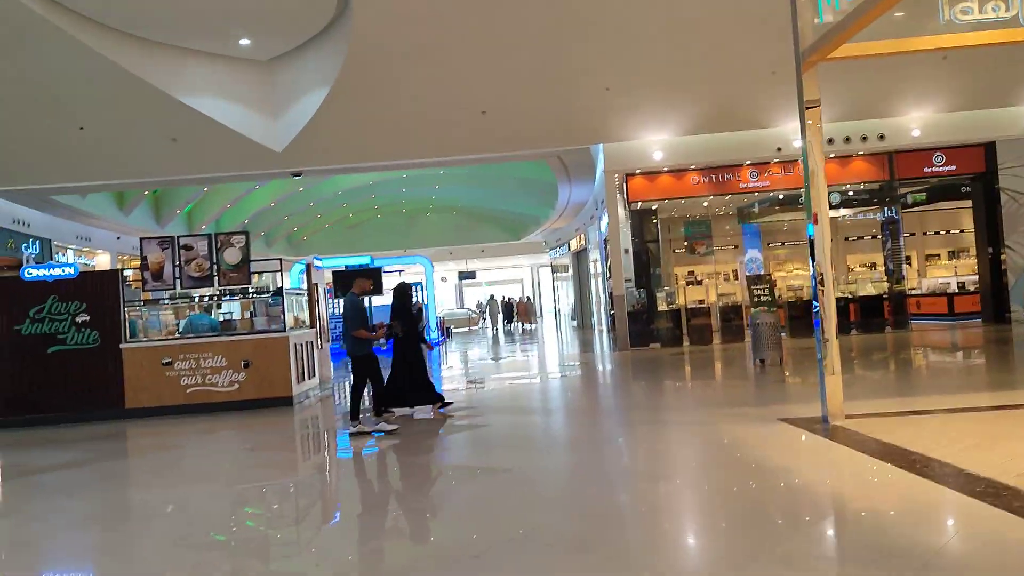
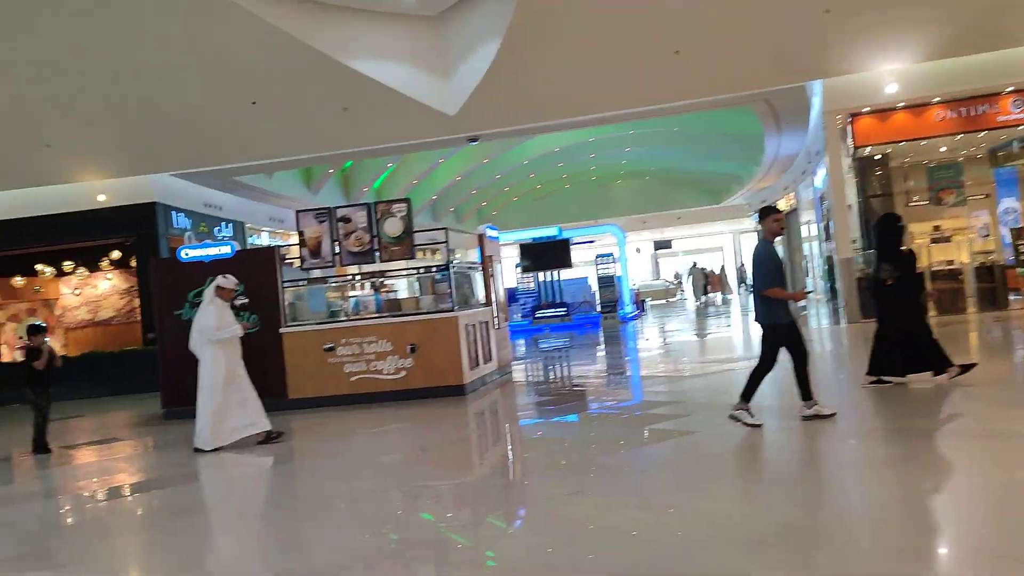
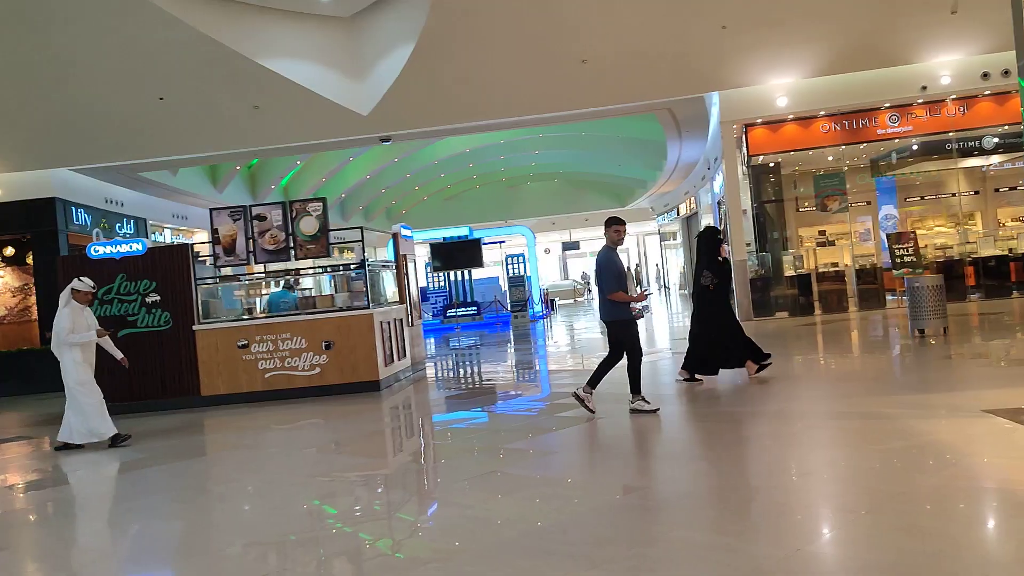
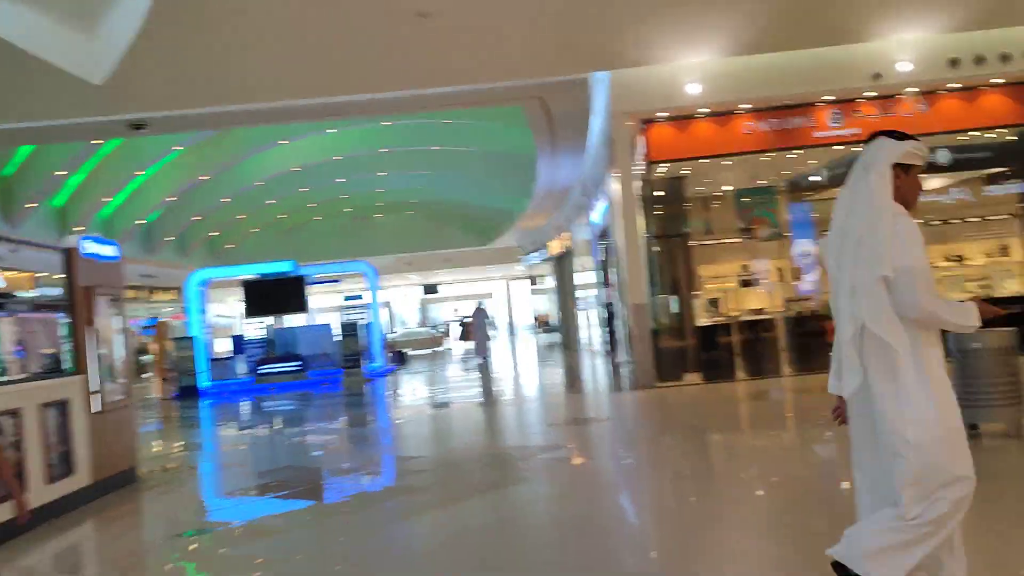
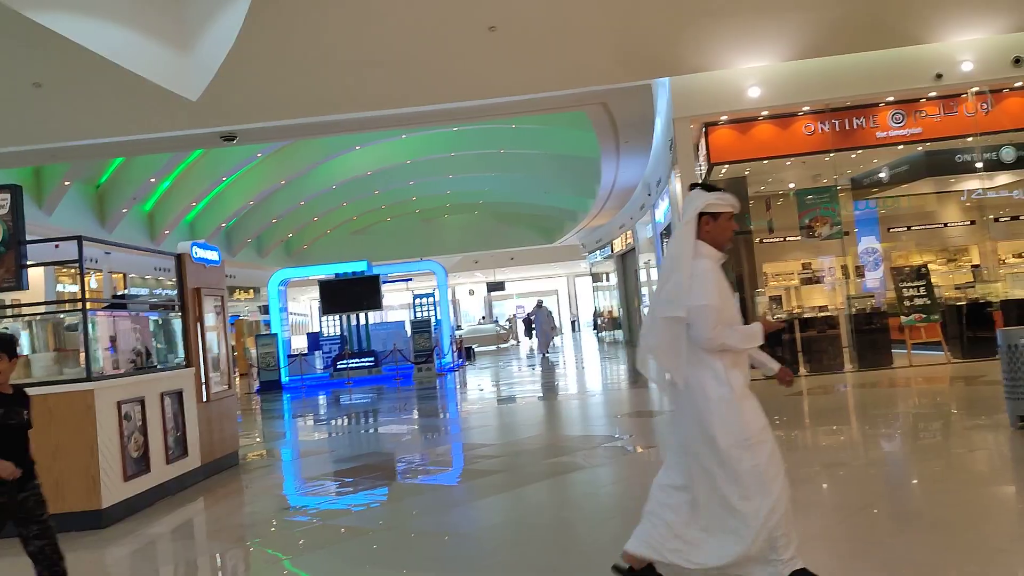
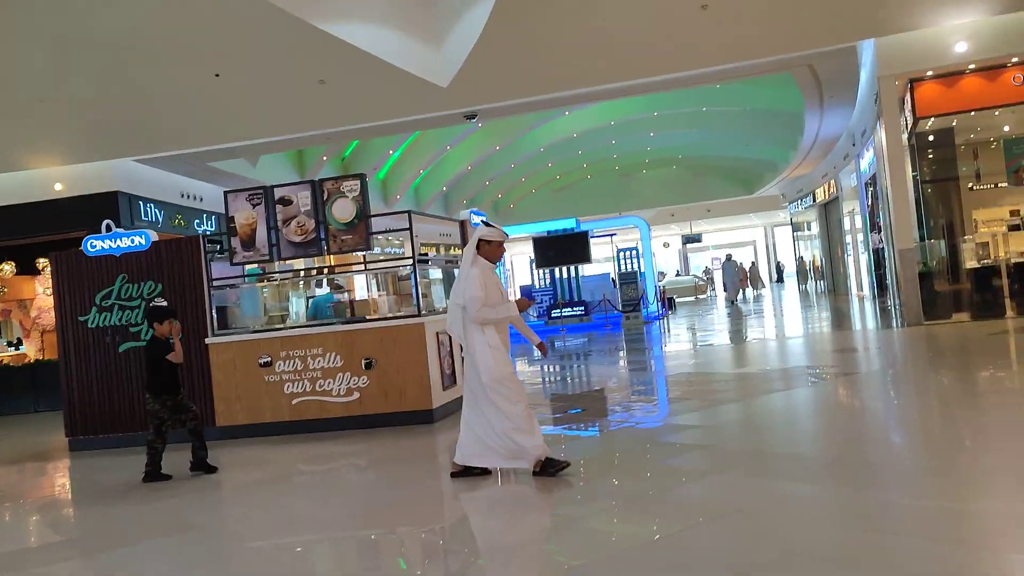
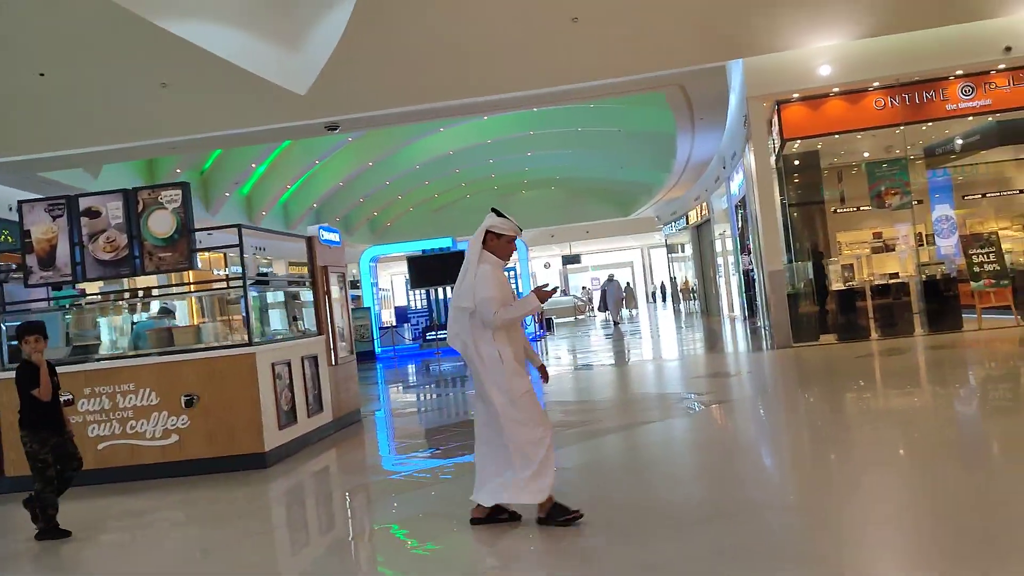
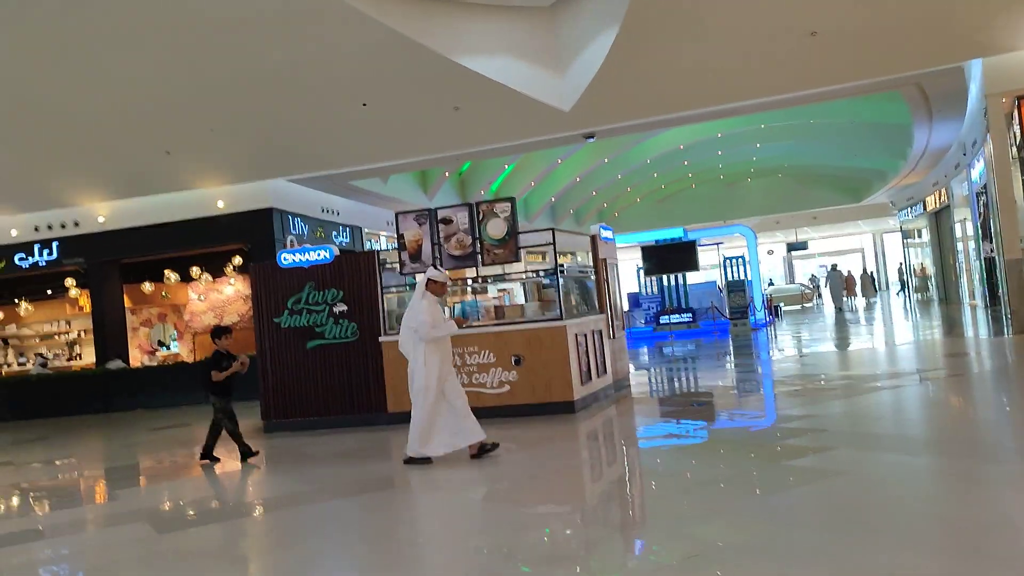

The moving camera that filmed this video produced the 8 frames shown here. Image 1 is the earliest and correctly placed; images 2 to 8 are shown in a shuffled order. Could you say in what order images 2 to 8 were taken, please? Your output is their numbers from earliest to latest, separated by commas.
3, 2, 8, 6, 7, 5, 4
